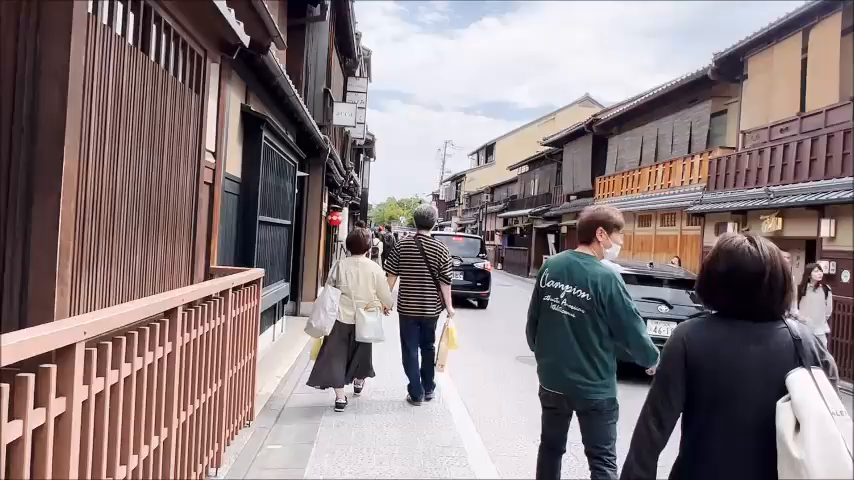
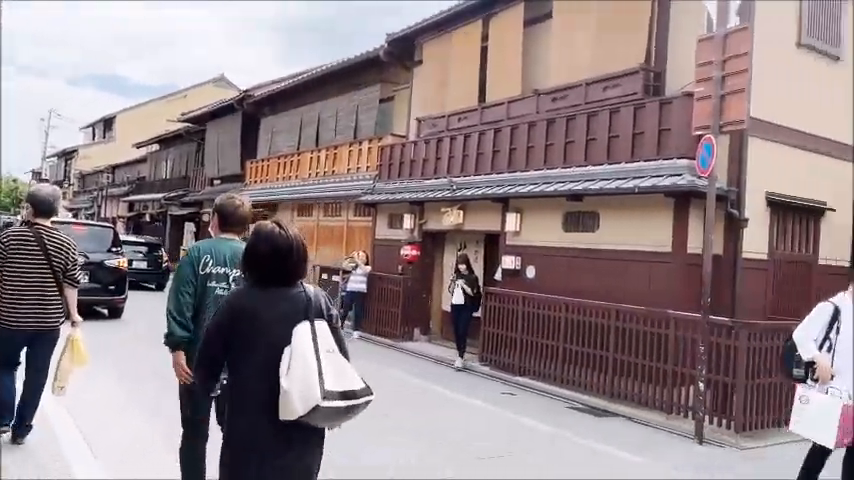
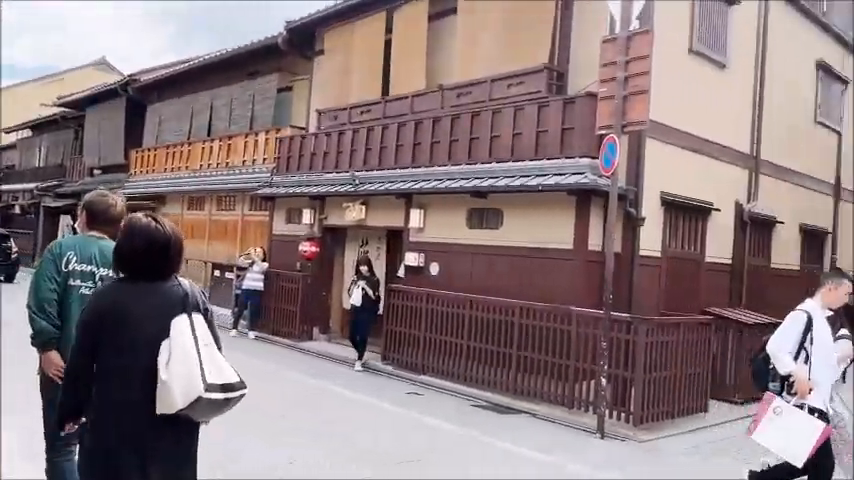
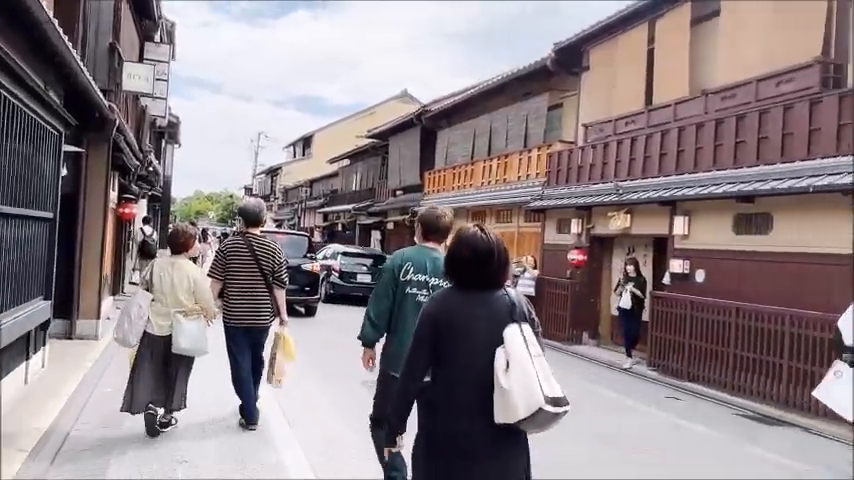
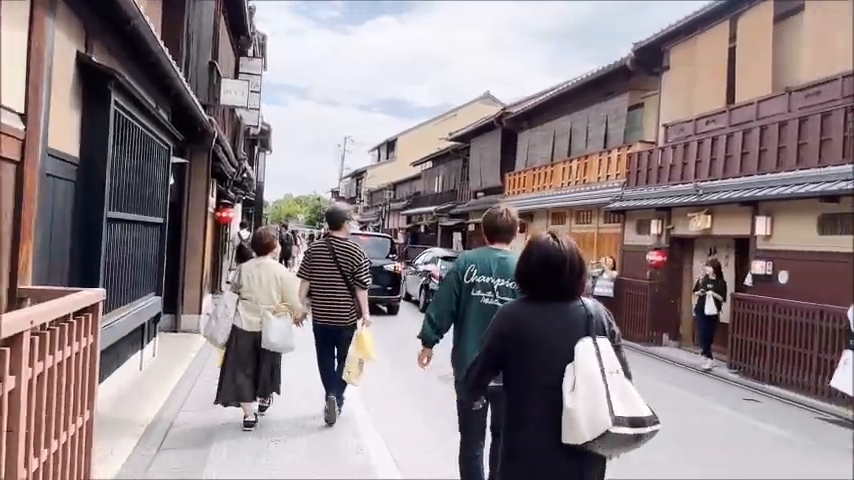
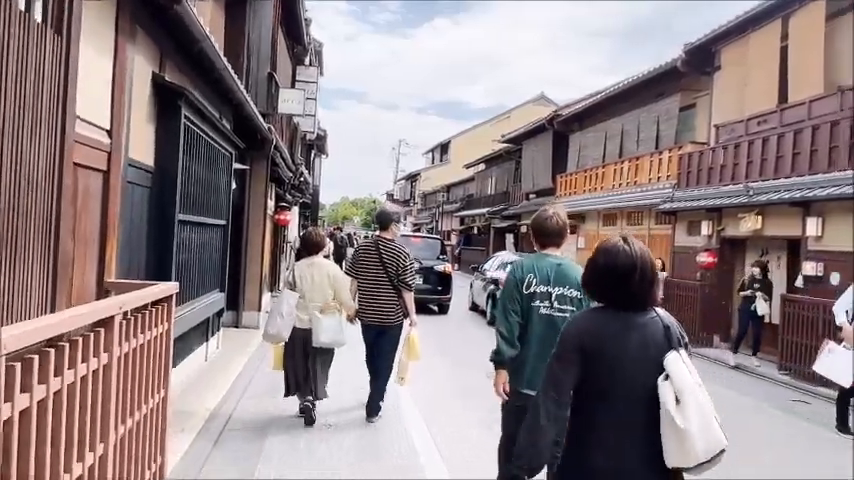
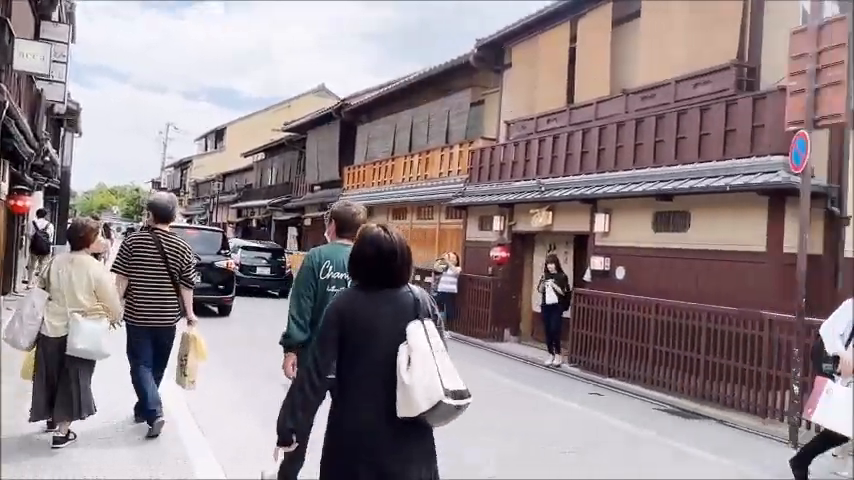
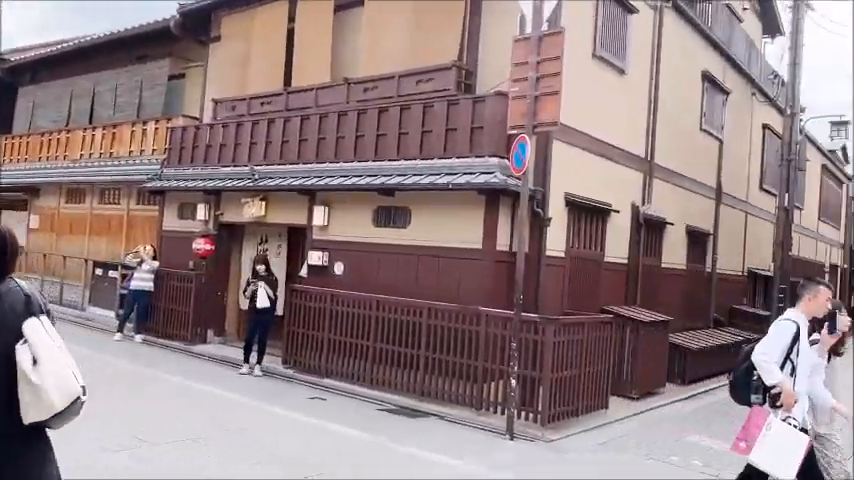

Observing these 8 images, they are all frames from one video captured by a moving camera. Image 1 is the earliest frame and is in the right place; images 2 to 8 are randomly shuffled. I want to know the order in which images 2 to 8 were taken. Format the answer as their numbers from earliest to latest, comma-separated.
6, 5, 4, 7, 2, 3, 8
